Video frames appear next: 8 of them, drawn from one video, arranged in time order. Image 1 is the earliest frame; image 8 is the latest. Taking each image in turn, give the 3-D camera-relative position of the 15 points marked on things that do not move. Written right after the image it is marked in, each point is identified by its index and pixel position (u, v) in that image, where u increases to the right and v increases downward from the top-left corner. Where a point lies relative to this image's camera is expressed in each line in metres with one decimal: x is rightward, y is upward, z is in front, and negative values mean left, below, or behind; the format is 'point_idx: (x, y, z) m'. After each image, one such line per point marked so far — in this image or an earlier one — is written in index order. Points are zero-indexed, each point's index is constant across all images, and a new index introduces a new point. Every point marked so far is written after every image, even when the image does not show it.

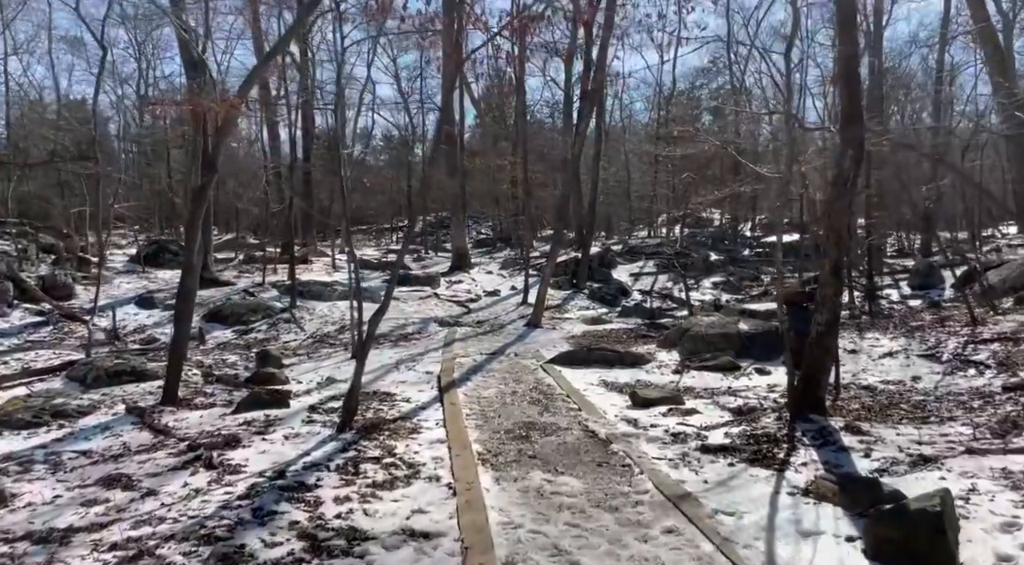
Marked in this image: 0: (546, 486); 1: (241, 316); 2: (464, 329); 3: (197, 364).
0: (+0.2, -1.2, +4.7) m
1: (-5.0, -0.6, +15.2) m
2: (-0.8, -0.8, +14.6) m
3: (-3.7, -1.0, +9.9) m
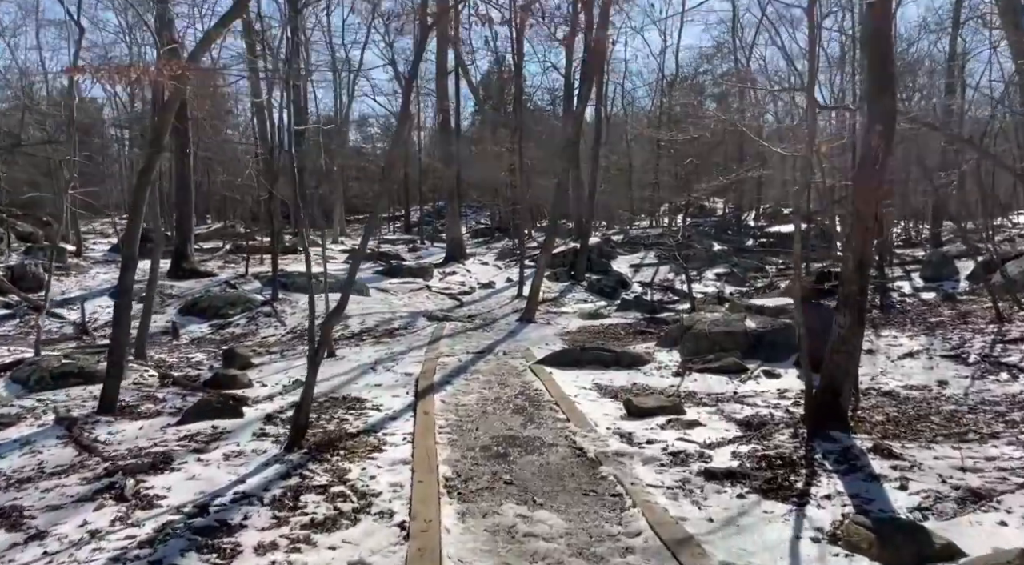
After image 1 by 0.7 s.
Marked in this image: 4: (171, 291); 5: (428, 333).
0: (0.0, -1.1, +4.0) m
1: (-5.1, -0.4, +14.4) m
2: (-1.0, -0.7, +13.8) m
3: (-3.9, -0.9, +9.2) m
4: (-6.6, -0.2, +16.1) m
5: (-1.3, -0.8, +12.5) m
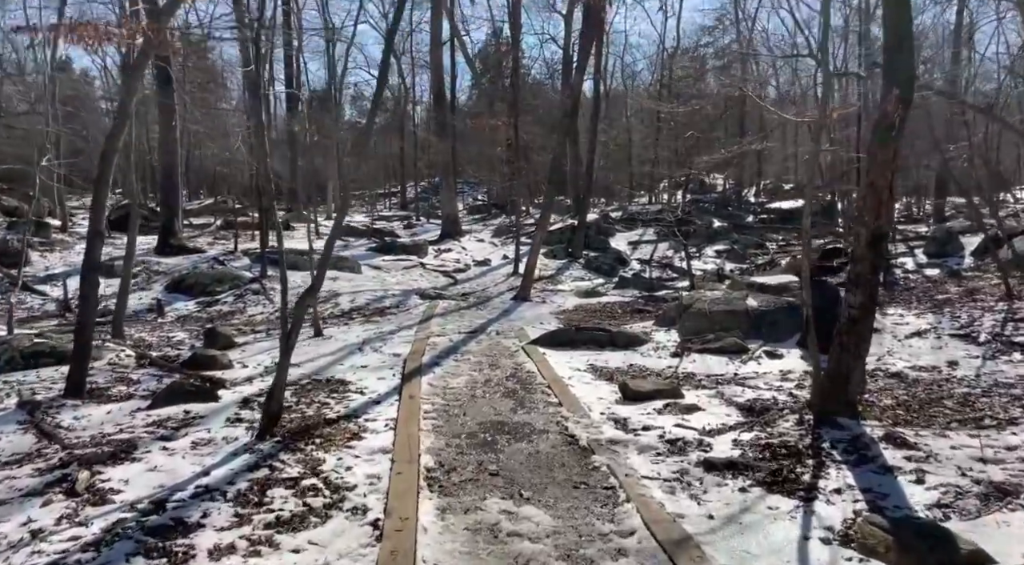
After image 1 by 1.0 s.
0: (0.0, -1.0, +3.6) m
1: (-5.2, 0.0, +14.1) m
2: (-1.1, -0.3, +13.5) m
3: (-4.0, -0.6, +8.8) m
4: (-6.7, +0.3, +15.7) m
5: (-1.3, -0.4, +12.2) m
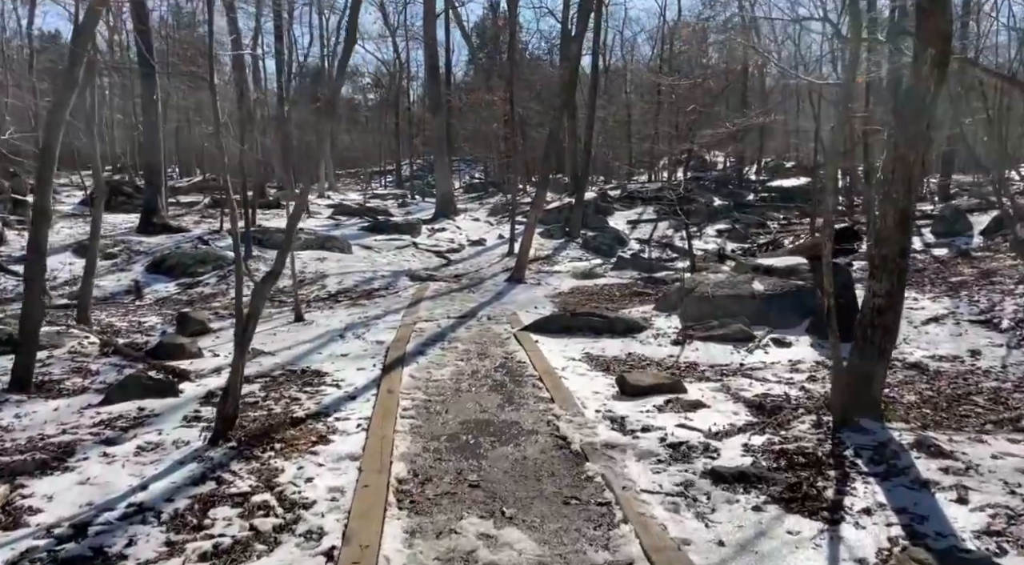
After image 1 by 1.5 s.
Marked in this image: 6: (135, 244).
0: (-0.1, -1.0, +3.1) m
1: (-5.3, +0.3, +13.5) m
2: (-1.2, 0.0, +13.0) m
3: (-4.1, -0.5, +8.3) m
4: (-6.8, +0.6, +15.2) m
5: (-1.4, -0.2, +11.7) m
6: (-6.9, +0.7, +15.3) m
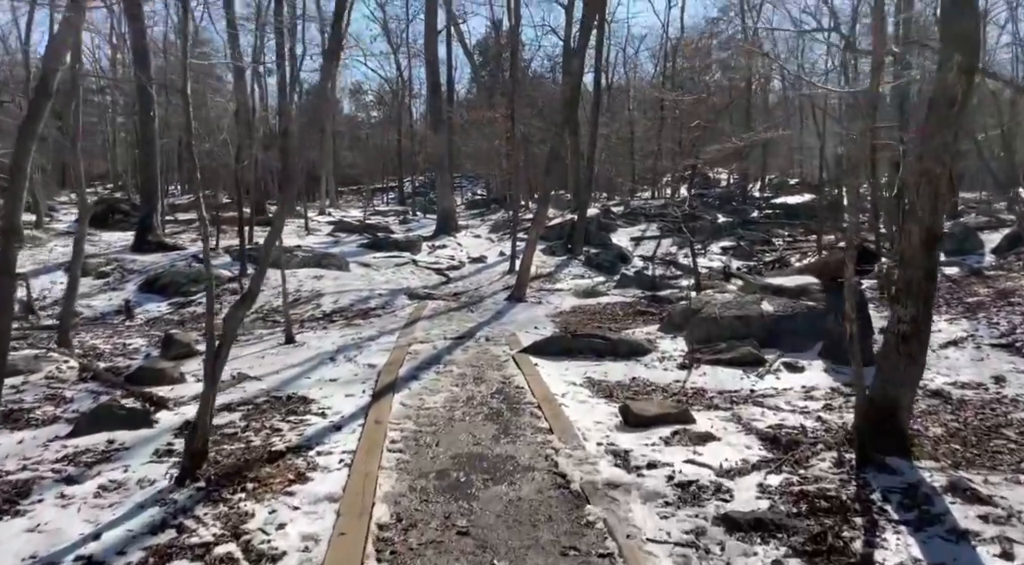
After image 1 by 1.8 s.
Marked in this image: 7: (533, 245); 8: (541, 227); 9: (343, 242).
0: (-0.2, -1.1, +2.8) m
1: (-5.3, 0.0, +13.2) m
2: (-1.1, -0.3, +12.6) m
3: (-4.1, -0.7, +8.0) m
4: (-6.8, +0.3, +14.9) m
5: (-1.4, -0.4, +11.3) m
6: (-6.9, +0.4, +15.1) m
7: (+0.3, +0.6, +12.4) m
8: (+0.4, +0.9, +12.9) m
9: (-3.9, +0.9, +19.4) m
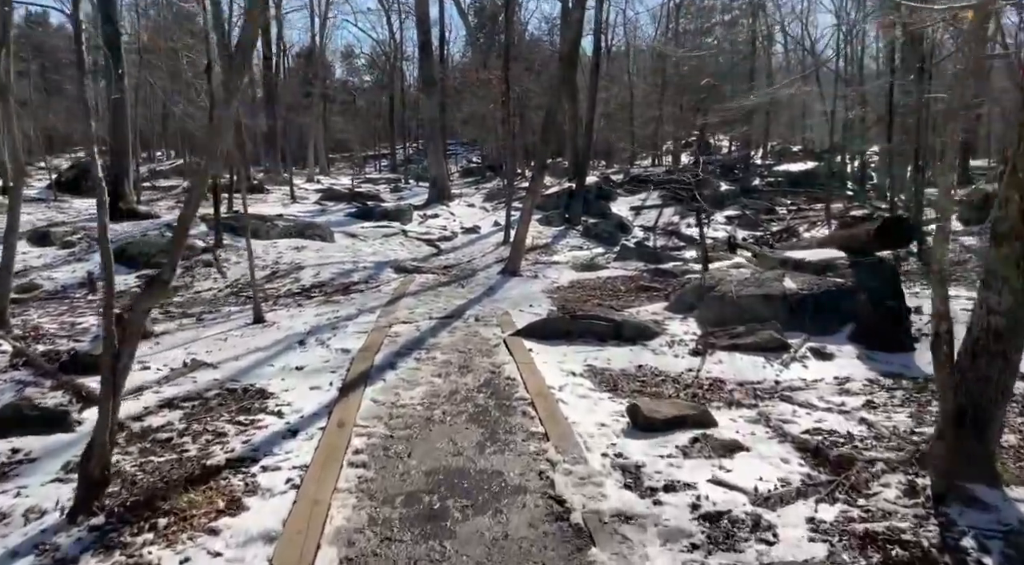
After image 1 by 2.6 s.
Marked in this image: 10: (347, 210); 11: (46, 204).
0: (-0.2, -1.1, +2.0) m
1: (-5.4, +0.4, +12.3) m
2: (-1.2, +0.1, +11.8) m
3: (-4.1, -0.4, +7.1) m
4: (-6.9, +0.8, +14.0) m
5: (-1.5, -0.1, +10.5) m
6: (-7.0, +0.9, +14.1) m
7: (+0.2, +0.9, +11.5) m
8: (+0.4, +1.3, +12.0) m
9: (-4.0, +1.6, +18.5) m
10: (-3.7, +1.6, +18.7) m
11: (-9.1, +1.5, +16.4) m
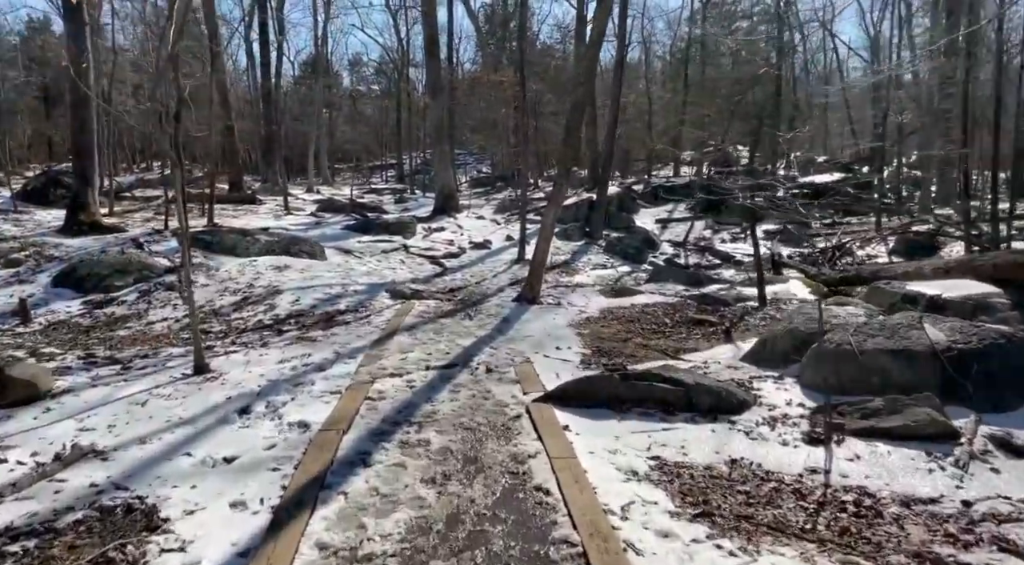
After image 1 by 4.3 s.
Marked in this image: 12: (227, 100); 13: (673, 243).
0: (-0.1, -1.3, 0.0) m
1: (-5.2, +0.1, +10.4) m
2: (-1.0, -0.2, +9.8) m
3: (-4.0, -0.7, +5.2) m
4: (-6.6, +0.4, +12.0) m
5: (-1.3, -0.4, +8.5) m
6: (-6.8, +0.5, +12.2) m
7: (+0.4, +0.6, +9.6) m
8: (+0.6, +0.9, +10.0) m
9: (-3.7, +1.2, +16.6) m
10: (-3.4, +1.2, +16.7) m
11: (-8.9, +1.2, +14.5) m
12: (-6.3, +4.0, +18.5) m
13: (+3.3, +0.8, +17.2) m
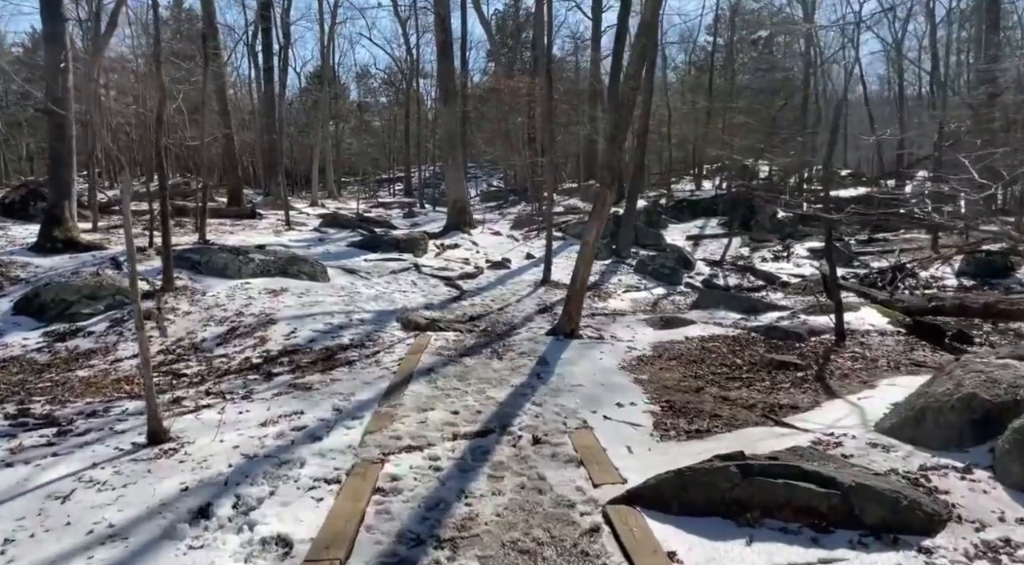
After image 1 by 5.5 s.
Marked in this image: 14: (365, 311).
0: (+0.2, -1.4, -1.6) m
1: (-4.8, -0.2, +8.9) m
2: (-0.7, -0.5, +8.3) m
3: (-3.7, -0.9, +3.7) m
4: (-6.3, +0.1, +10.6) m
5: (-1.0, -0.7, +7.0) m
6: (-6.4, +0.2, +10.8) m
7: (+0.8, +0.3, +8.1) m
8: (+0.9, +0.6, +8.5) m
9: (-3.4, +0.8, +15.1) m
10: (-3.0, +0.8, +15.3) m
11: (-8.5, +0.8, +13.1) m
12: (-5.9, +3.6, +17.1) m
13: (+3.7, +0.4, +15.7) m
14: (-1.7, -0.4, +9.4) m
